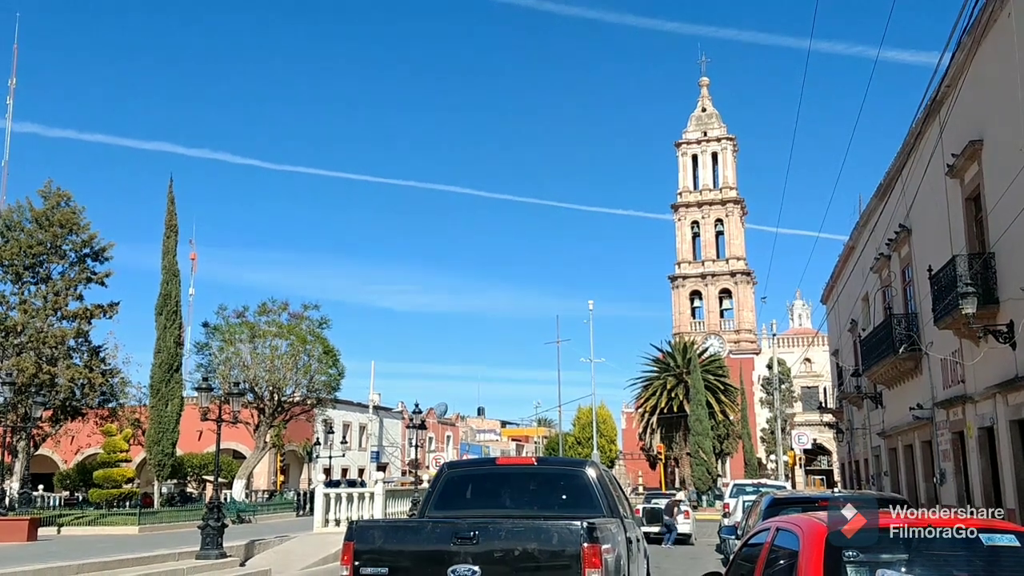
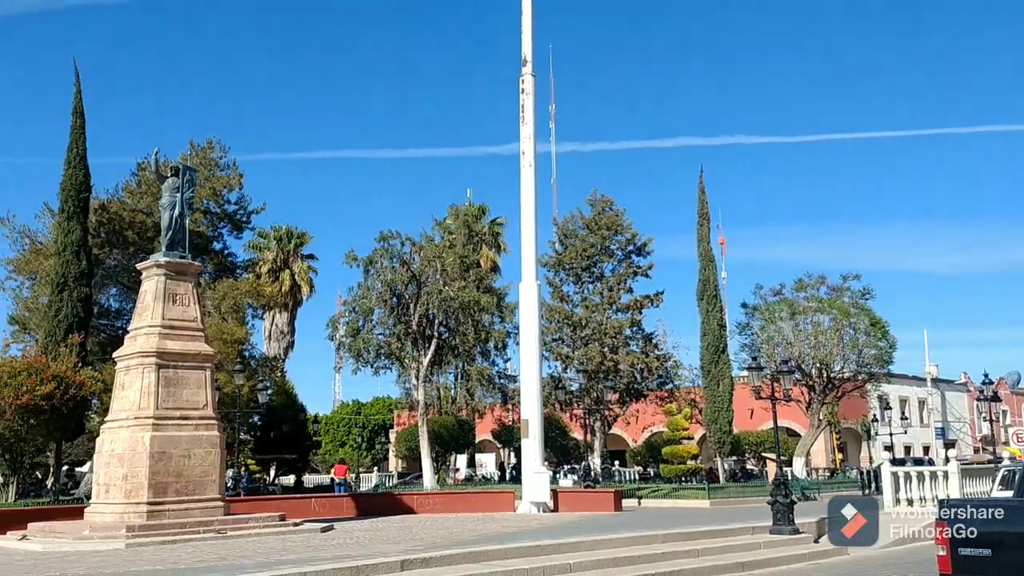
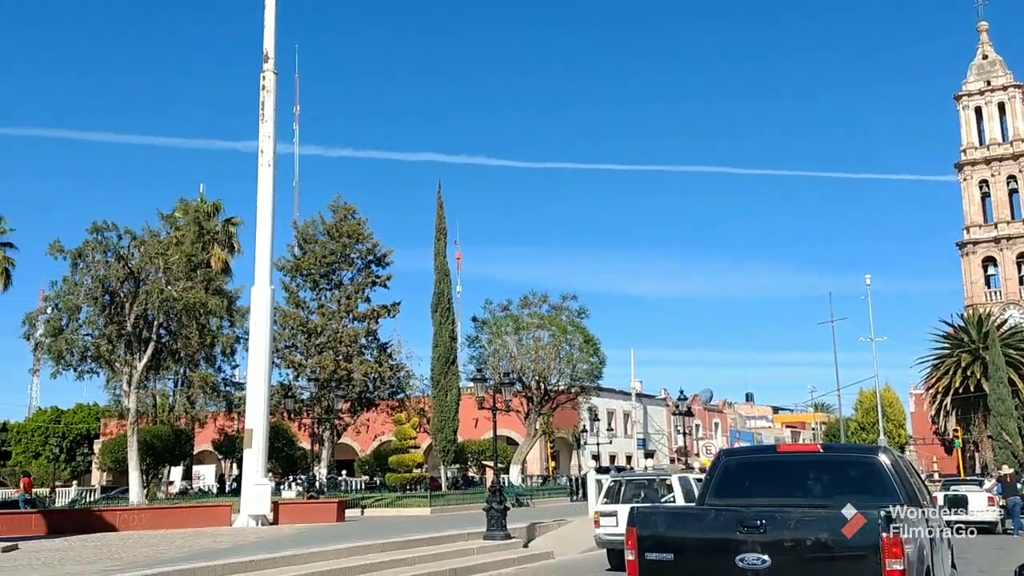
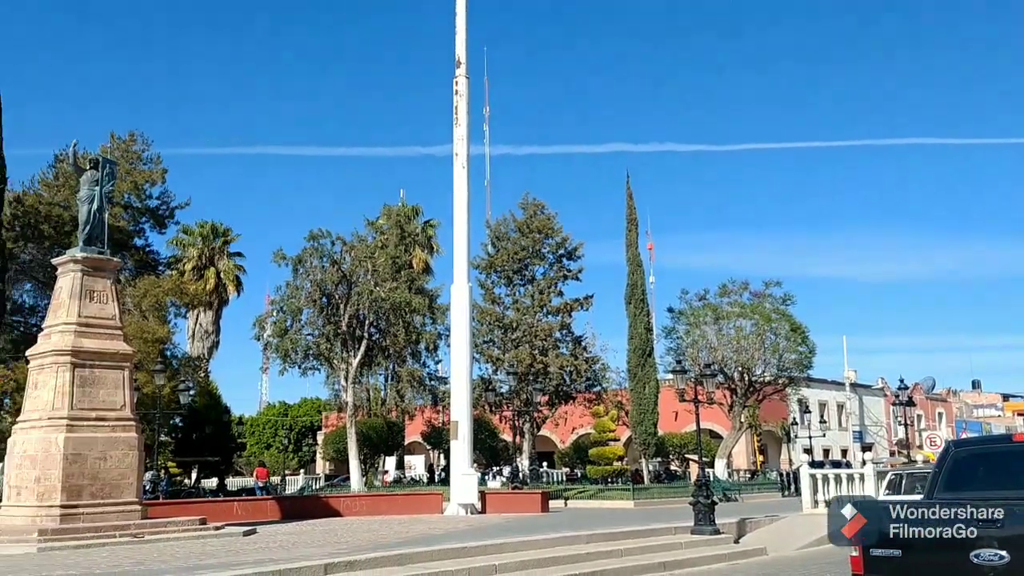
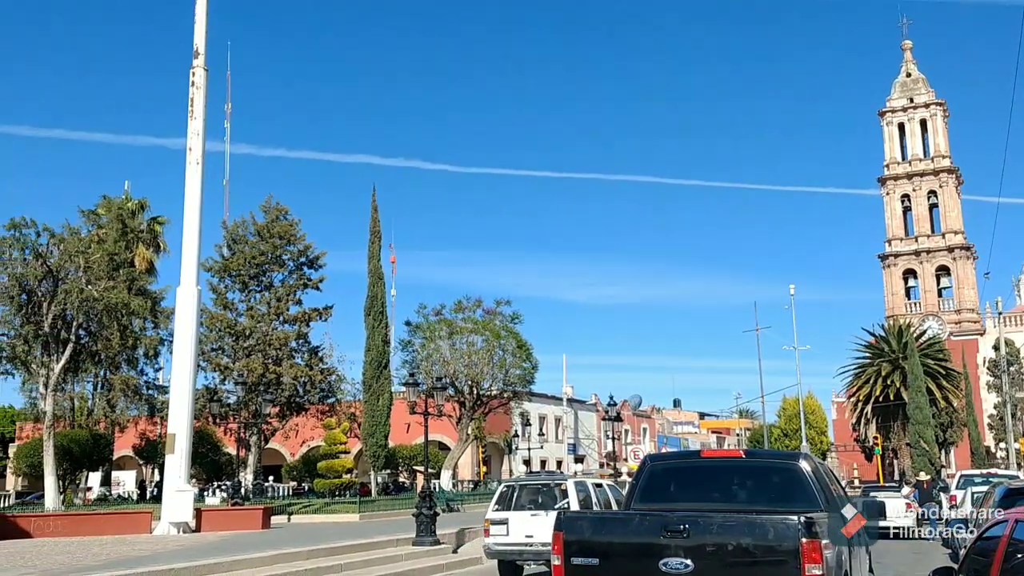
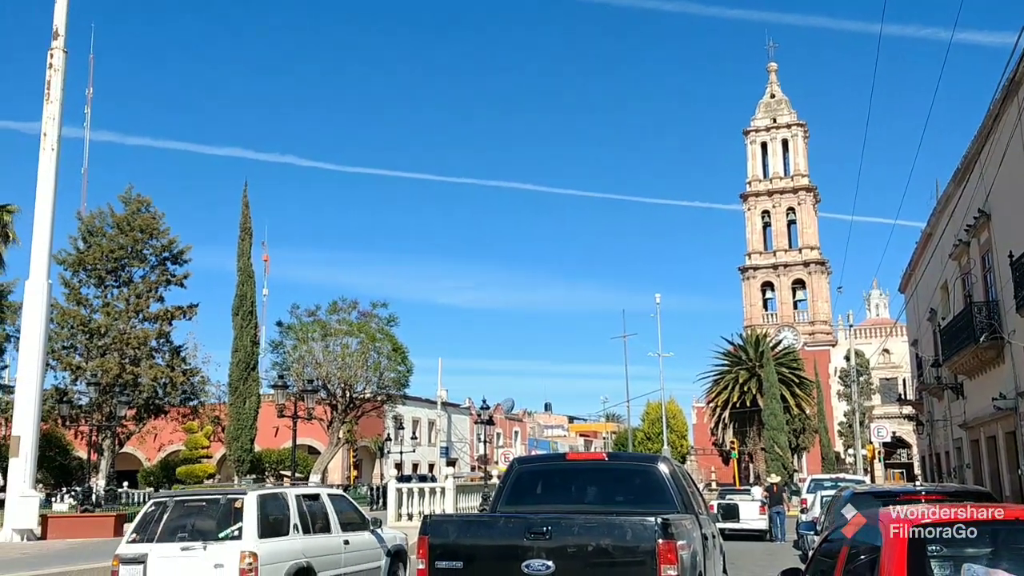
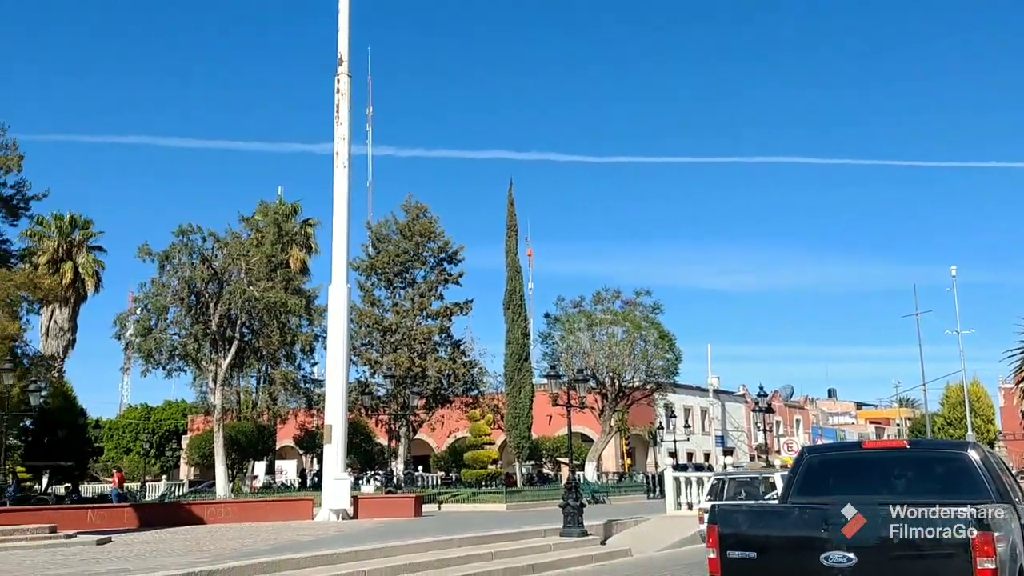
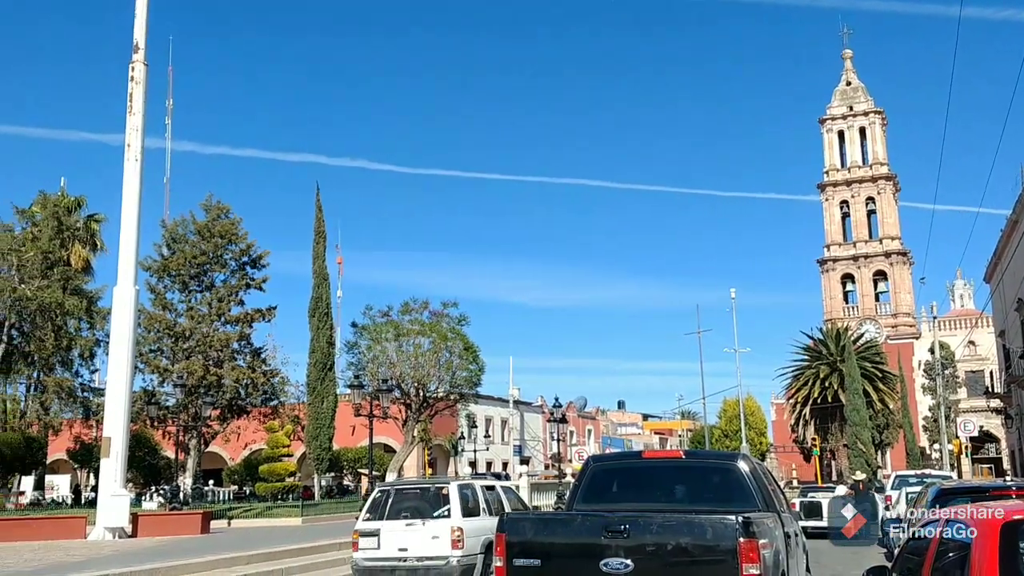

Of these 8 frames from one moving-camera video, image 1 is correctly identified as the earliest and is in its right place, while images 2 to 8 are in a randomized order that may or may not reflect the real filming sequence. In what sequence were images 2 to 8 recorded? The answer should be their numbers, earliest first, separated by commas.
6, 8, 5, 3, 7, 4, 2
